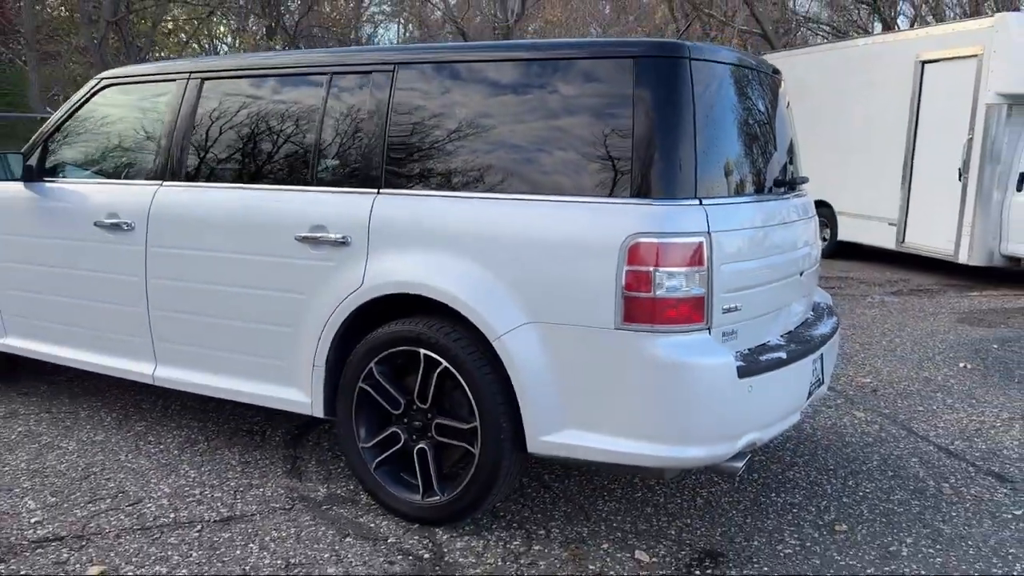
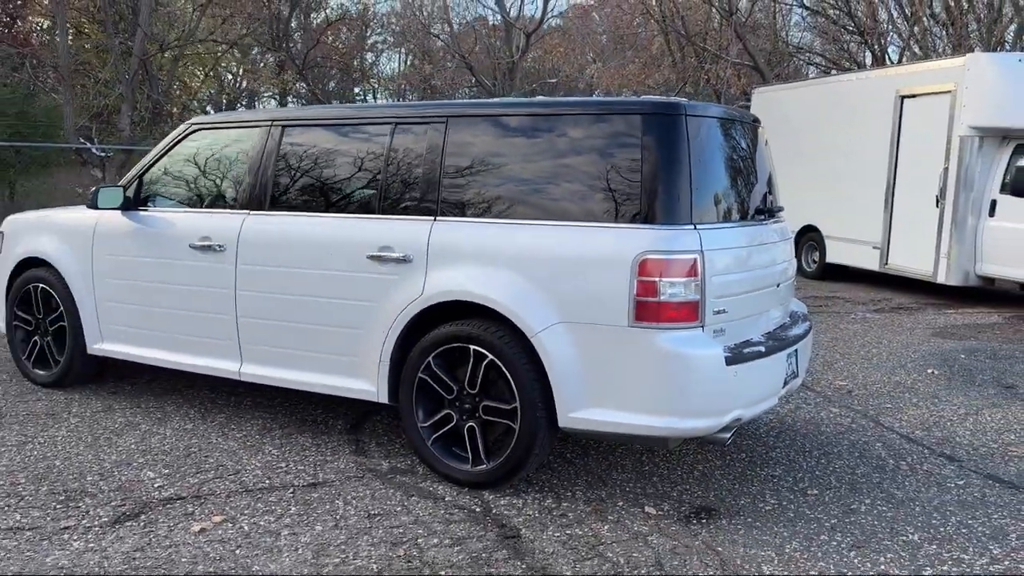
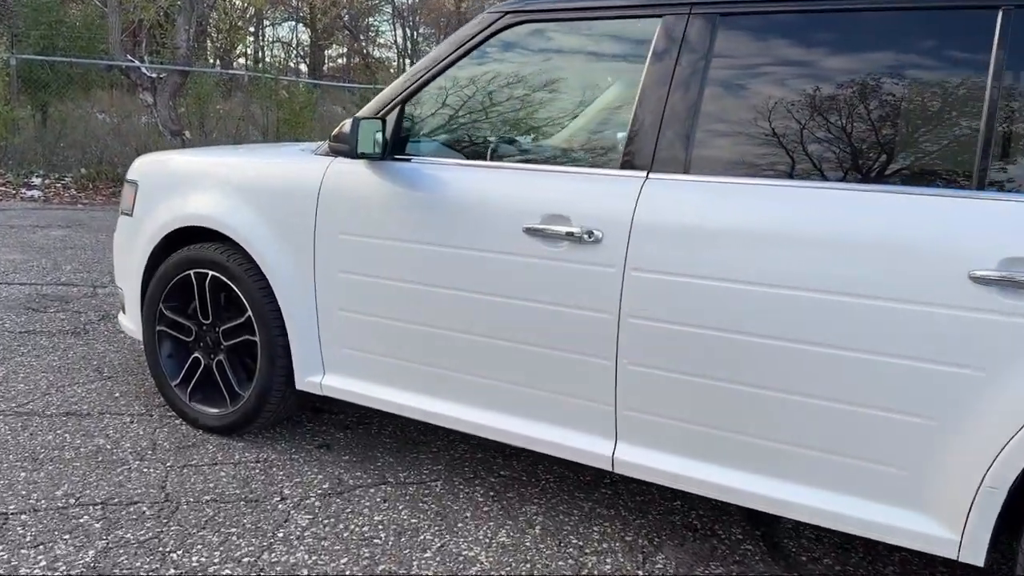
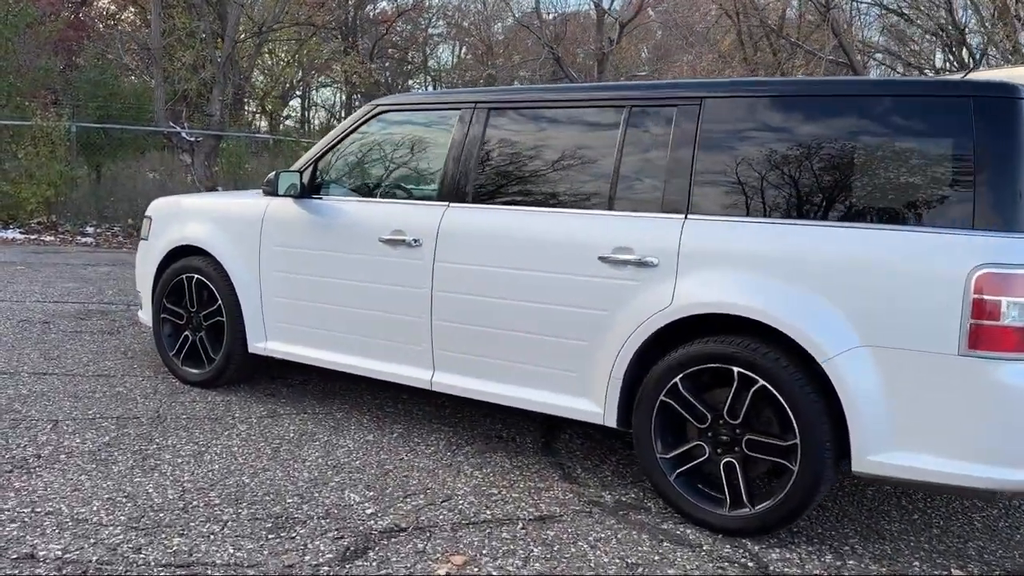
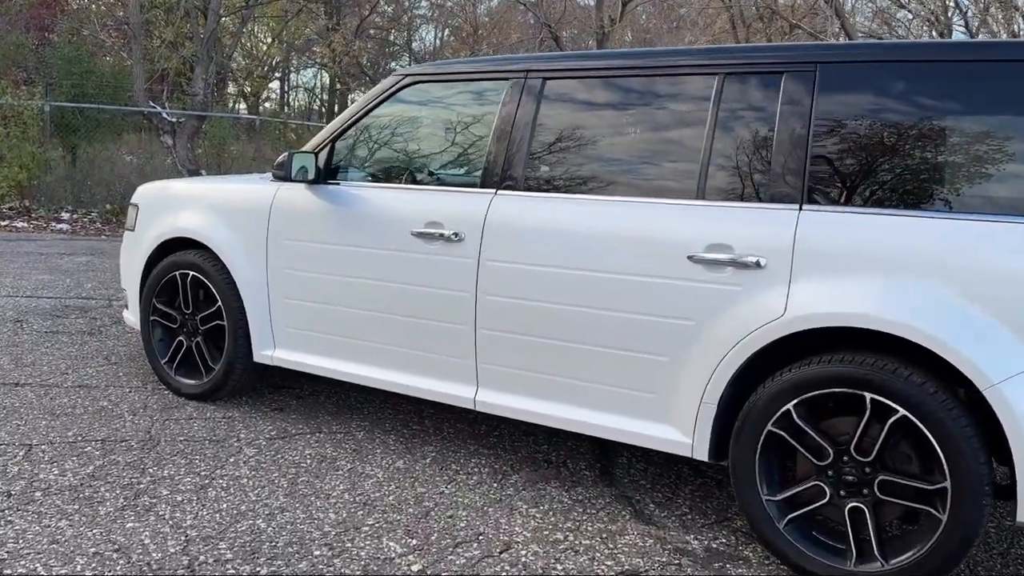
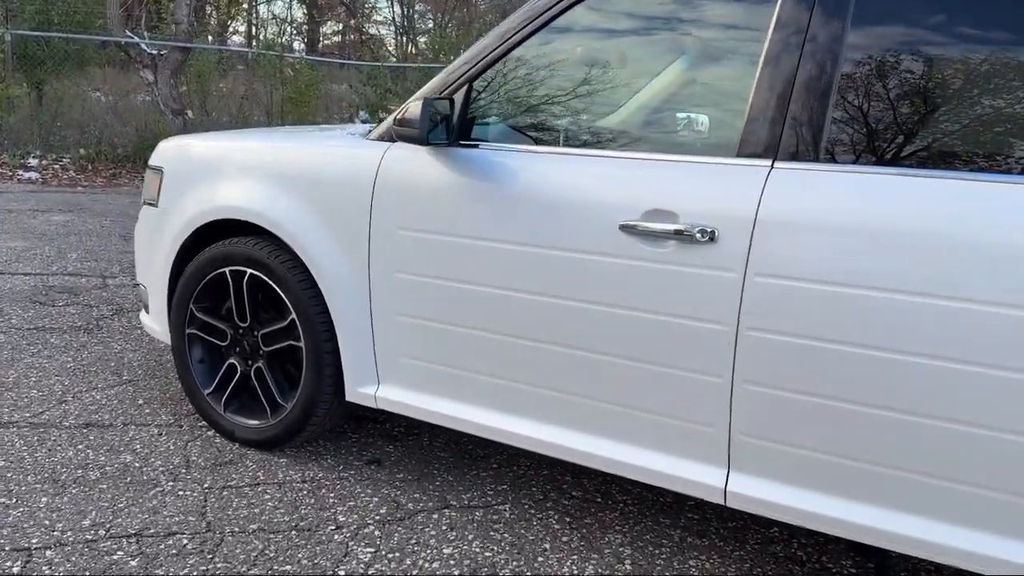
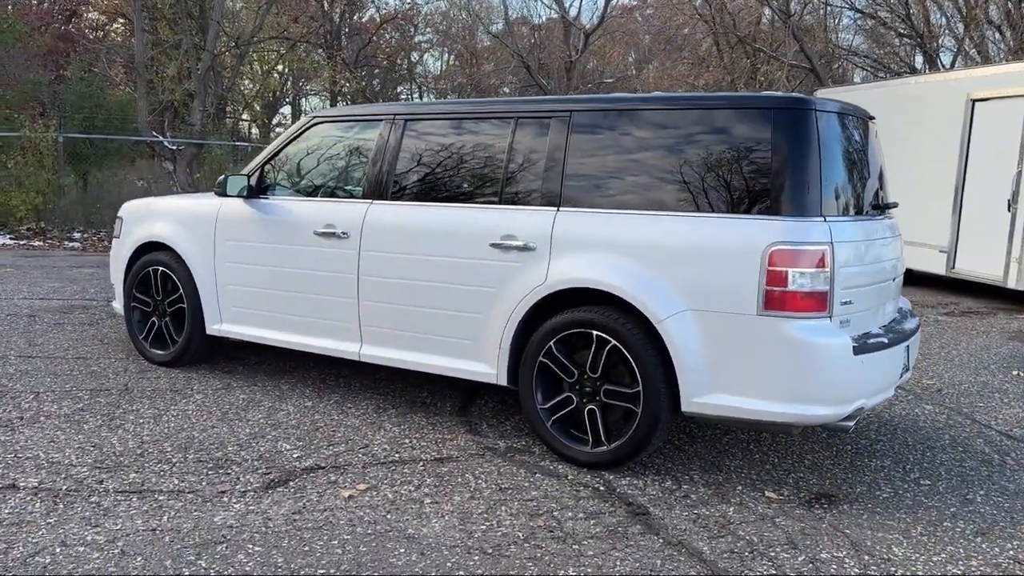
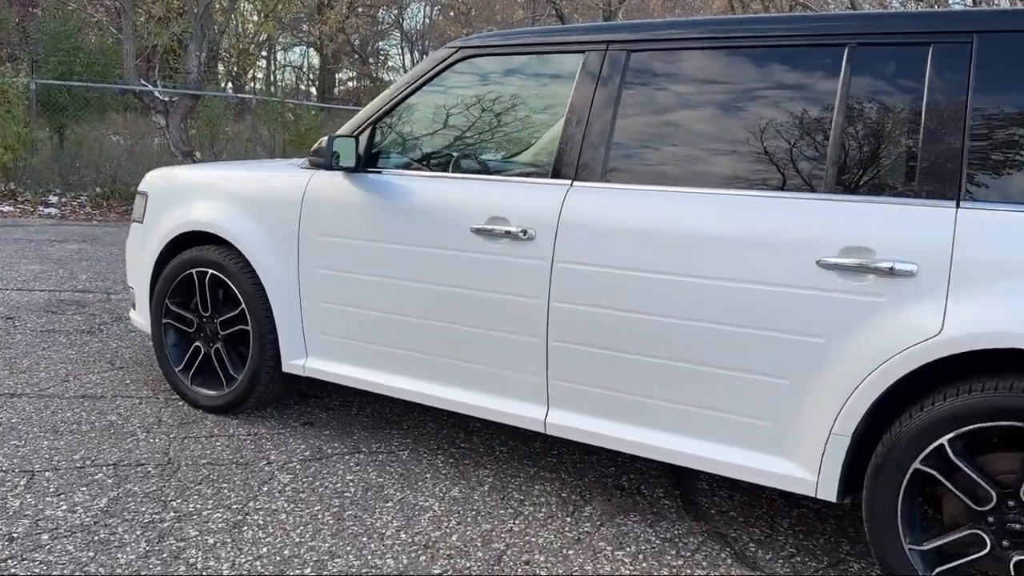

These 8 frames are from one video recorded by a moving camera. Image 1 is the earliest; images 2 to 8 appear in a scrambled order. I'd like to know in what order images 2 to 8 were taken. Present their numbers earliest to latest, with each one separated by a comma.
2, 7, 4, 5, 8, 3, 6
